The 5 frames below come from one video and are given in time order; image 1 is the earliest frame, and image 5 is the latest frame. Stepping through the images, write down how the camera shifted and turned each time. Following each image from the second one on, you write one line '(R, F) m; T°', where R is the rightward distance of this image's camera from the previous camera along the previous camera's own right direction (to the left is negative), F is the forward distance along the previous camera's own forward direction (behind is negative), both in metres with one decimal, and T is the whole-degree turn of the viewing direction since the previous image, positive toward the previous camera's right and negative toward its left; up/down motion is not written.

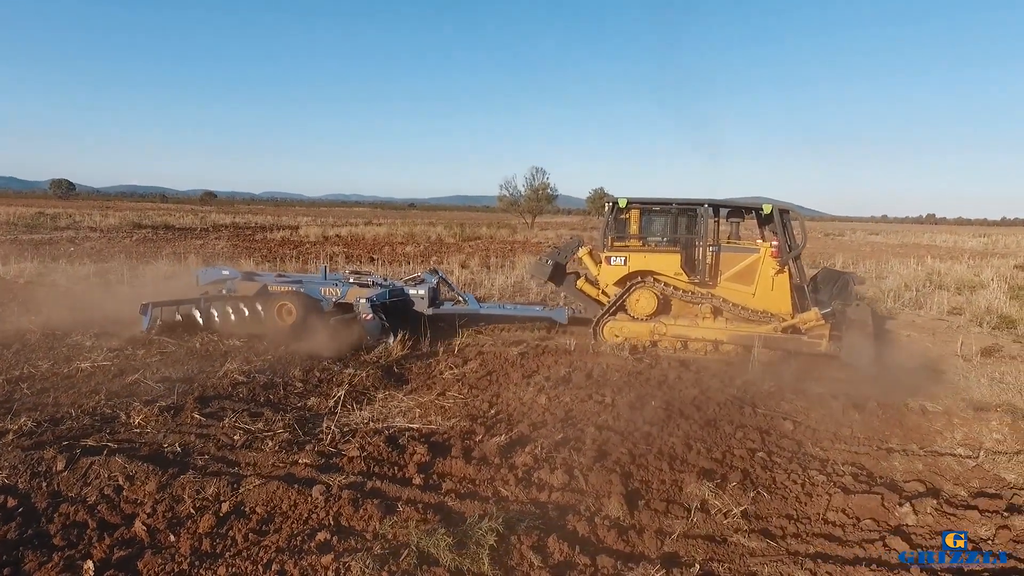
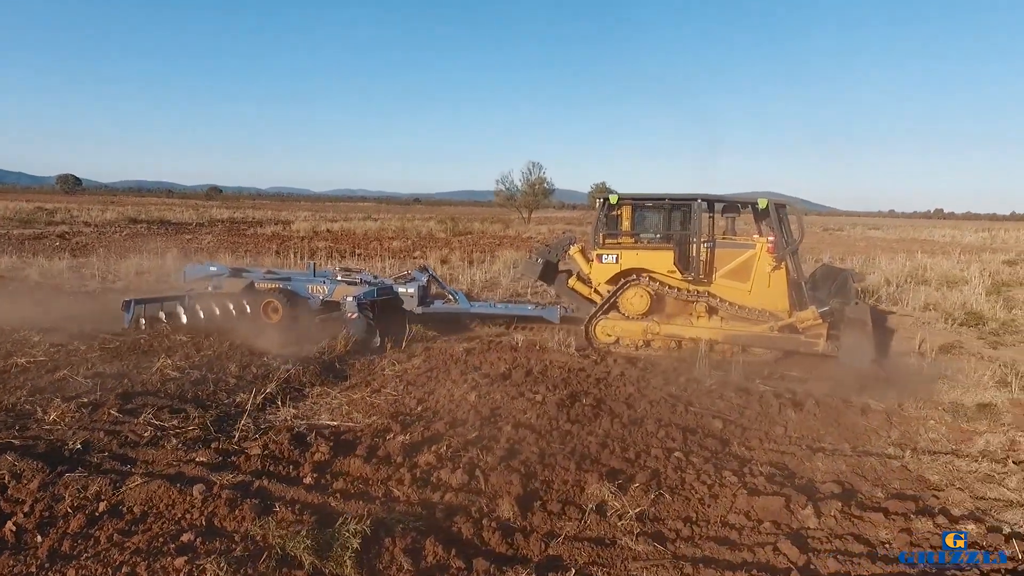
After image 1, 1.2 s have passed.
(+0.6, +0.1) m; -1°
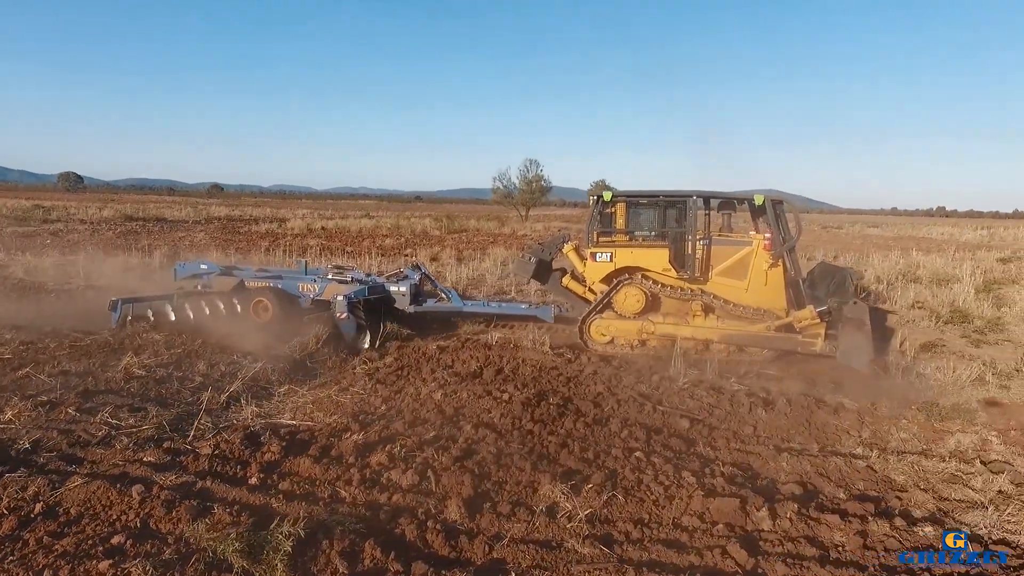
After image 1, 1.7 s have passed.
(+0.3, +0.1) m; 0°
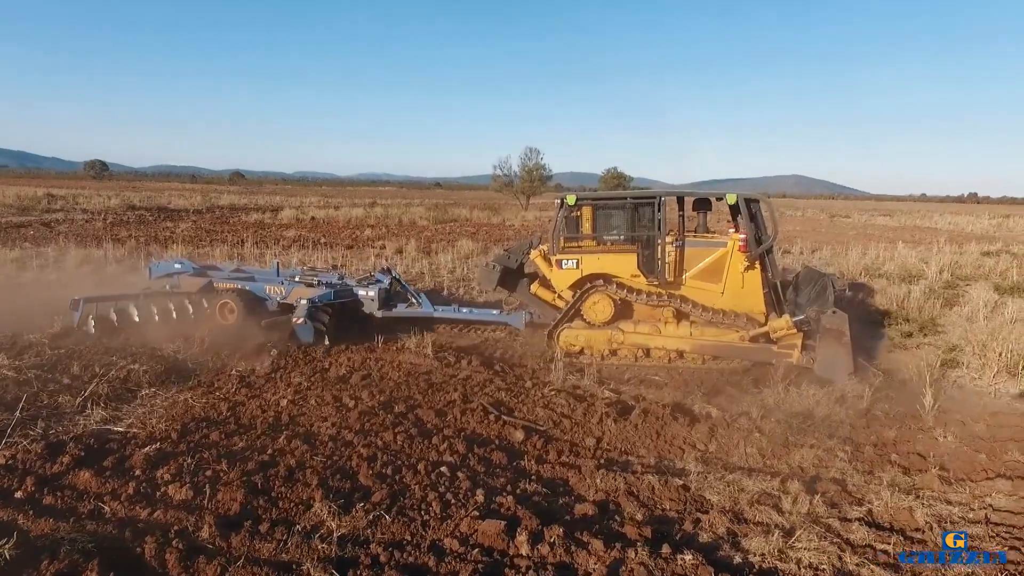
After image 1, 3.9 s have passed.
(+1.4, +0.1) m; -2°
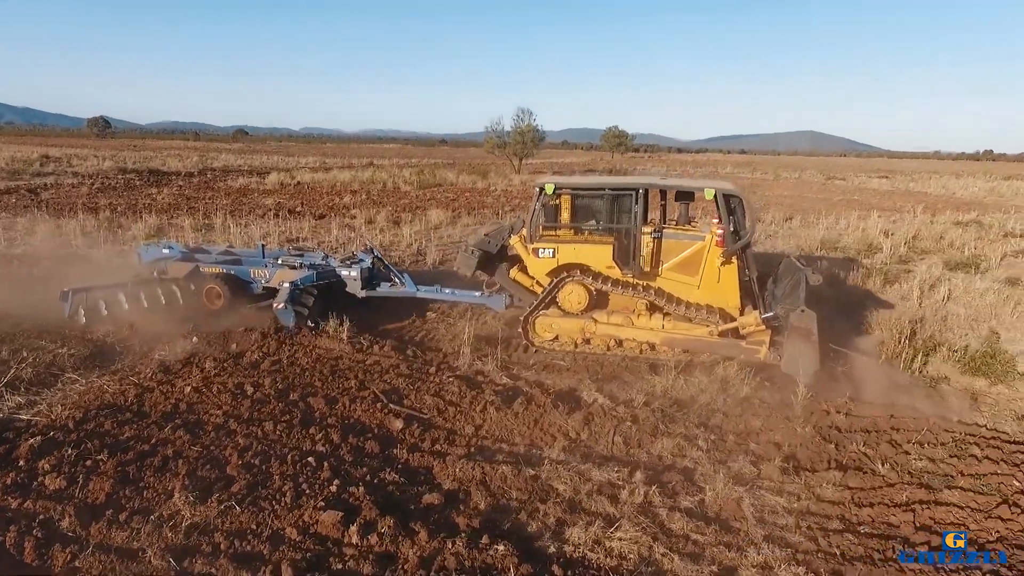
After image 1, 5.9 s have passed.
(+1.0, -0.2) m; -1°
